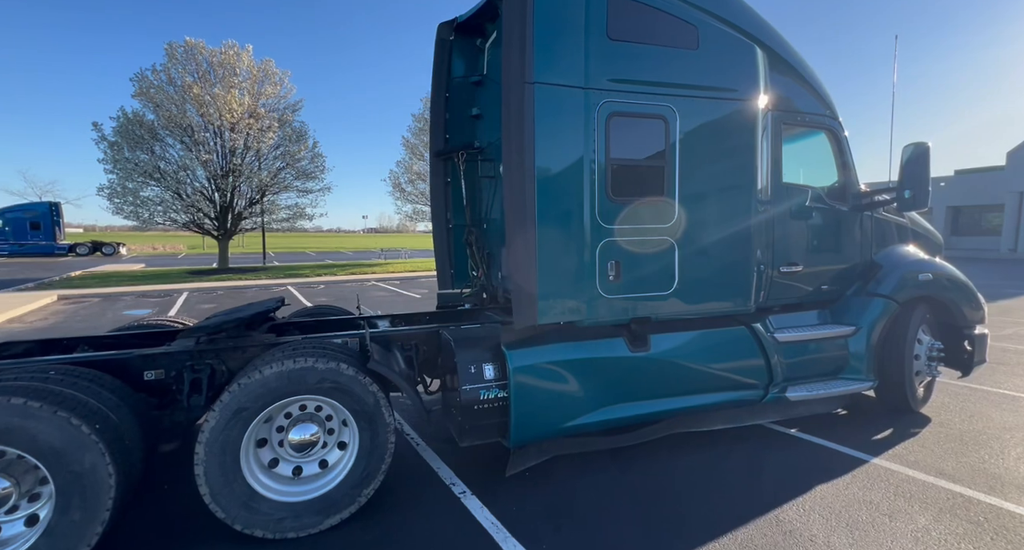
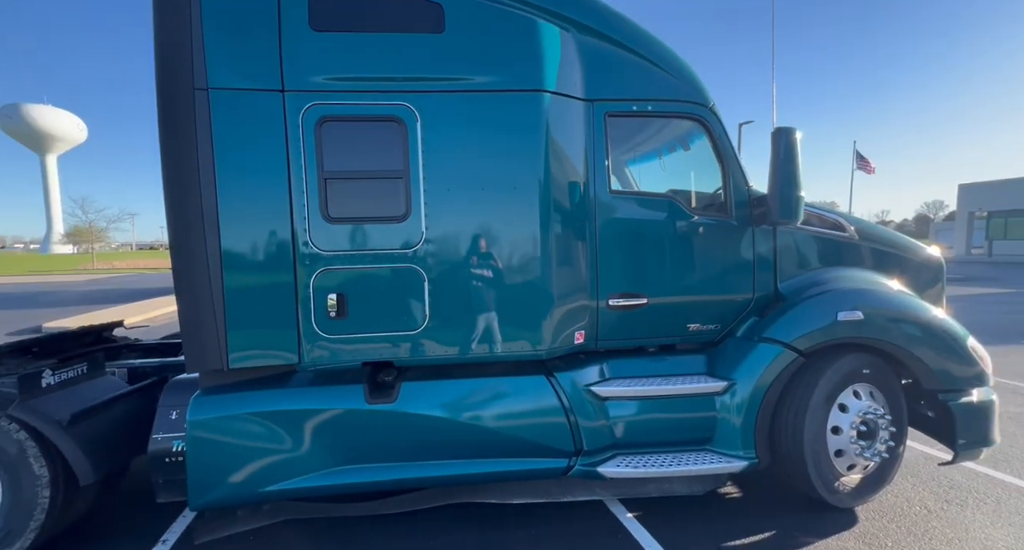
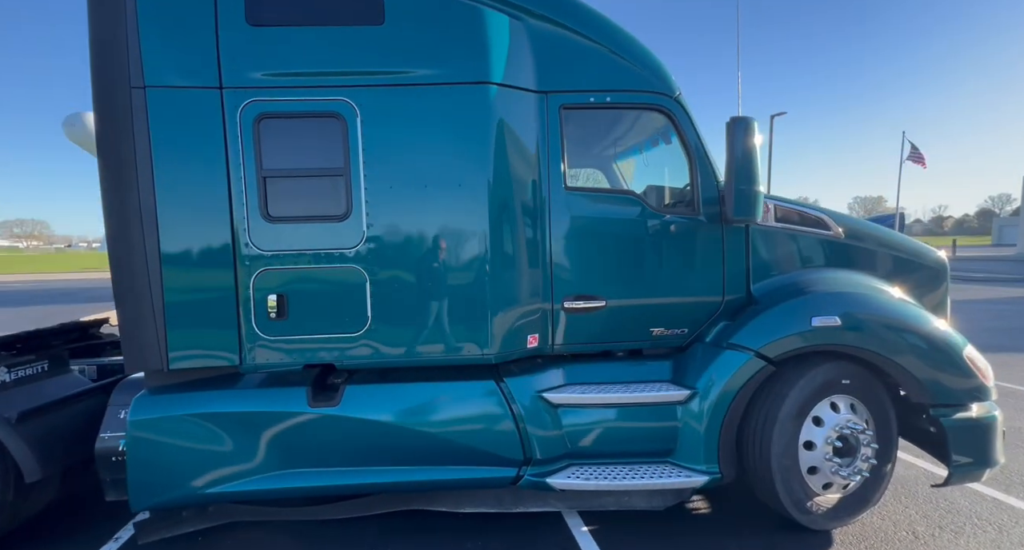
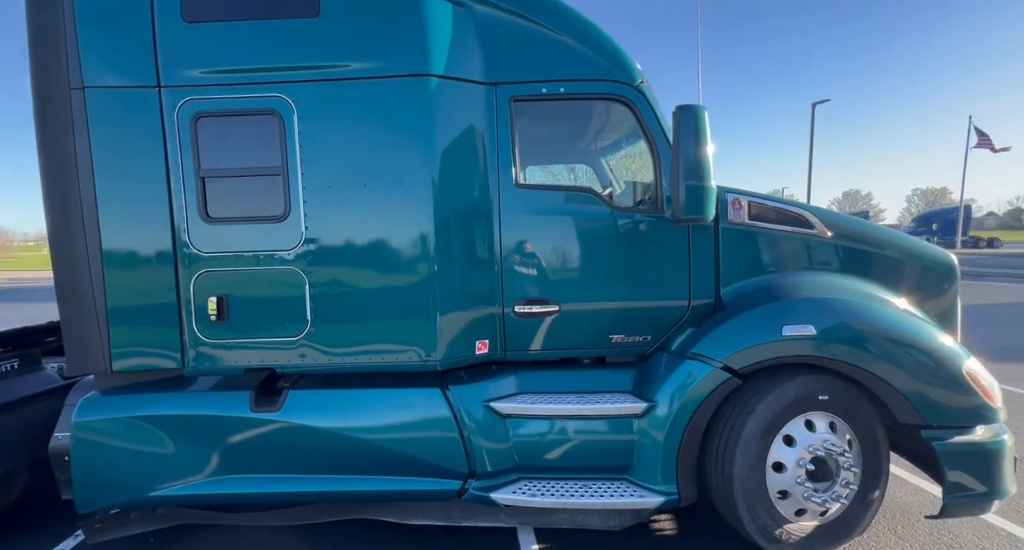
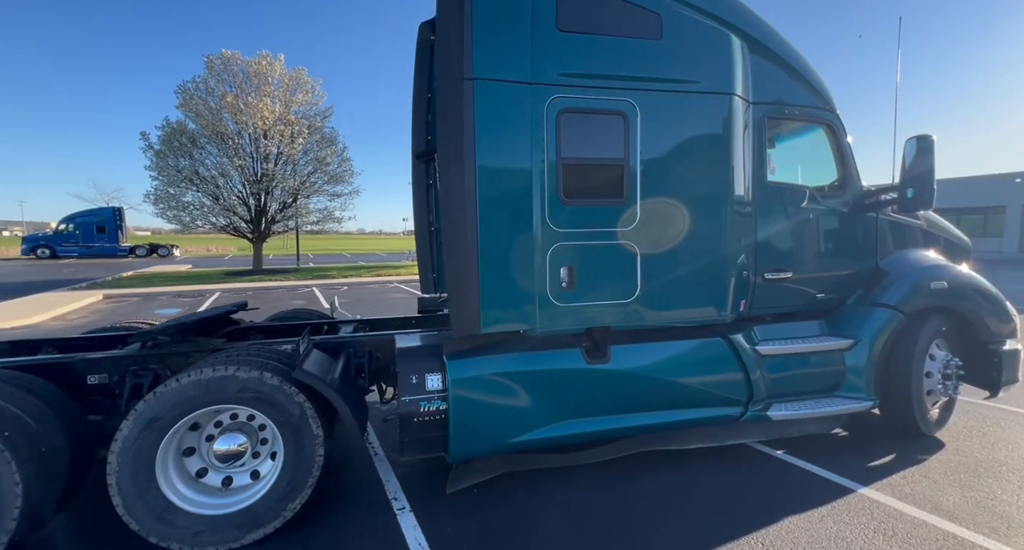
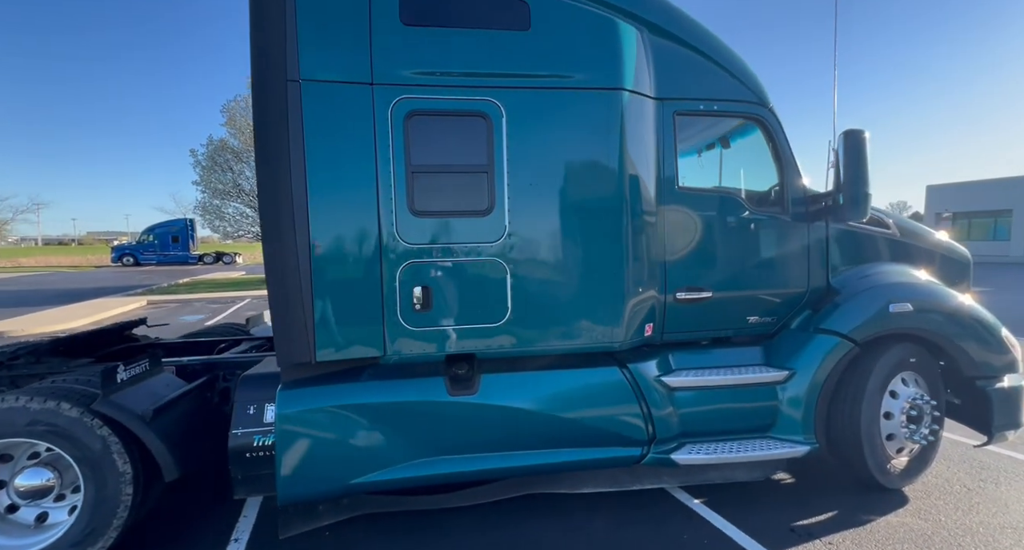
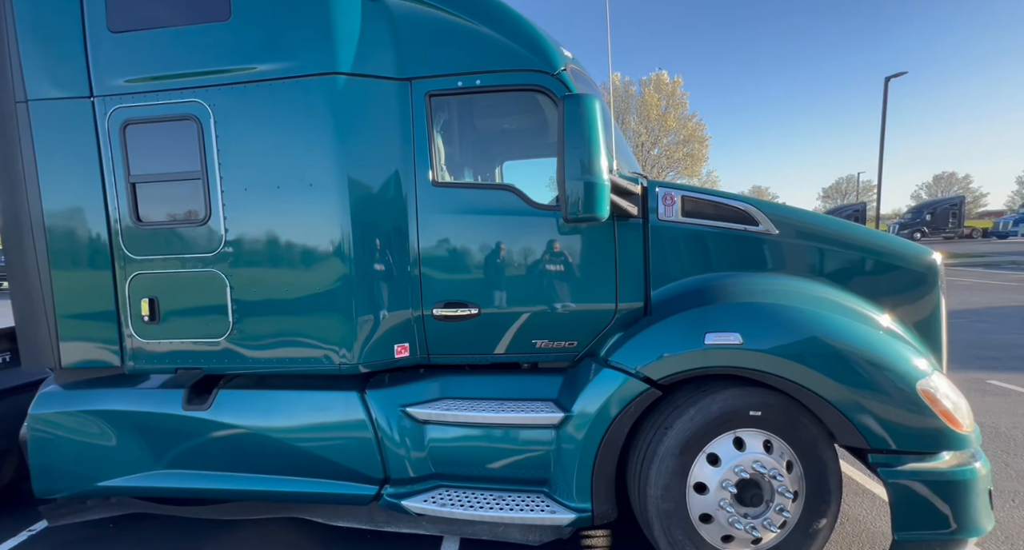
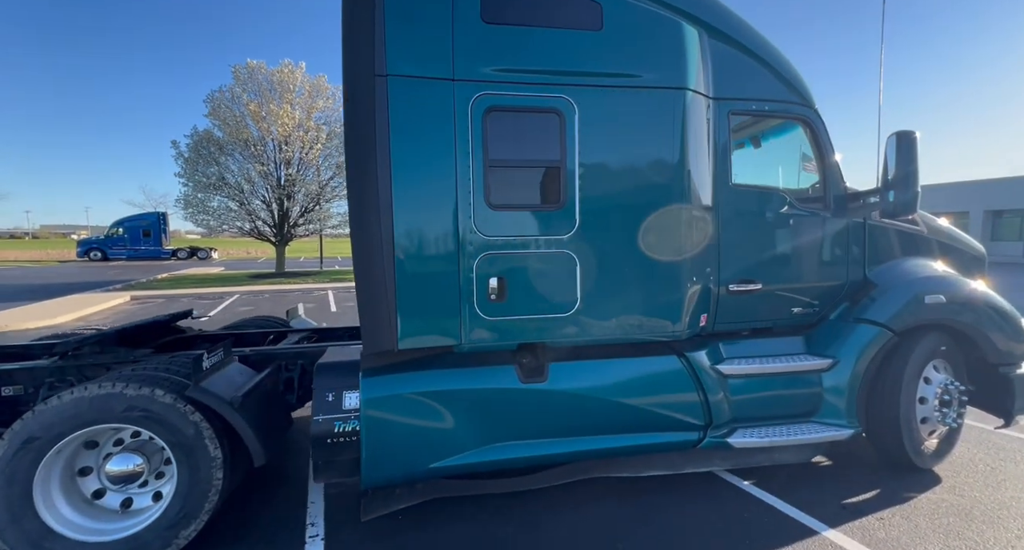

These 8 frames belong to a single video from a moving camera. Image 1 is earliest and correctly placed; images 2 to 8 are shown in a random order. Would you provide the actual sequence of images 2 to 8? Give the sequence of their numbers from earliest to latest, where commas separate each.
5, 8, 6, 2, 3, 4, 7
